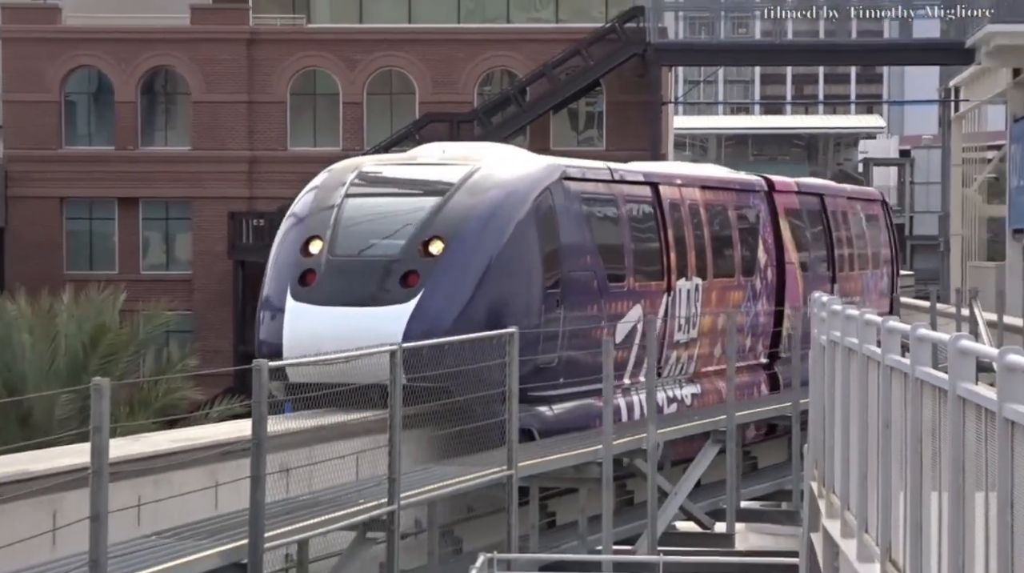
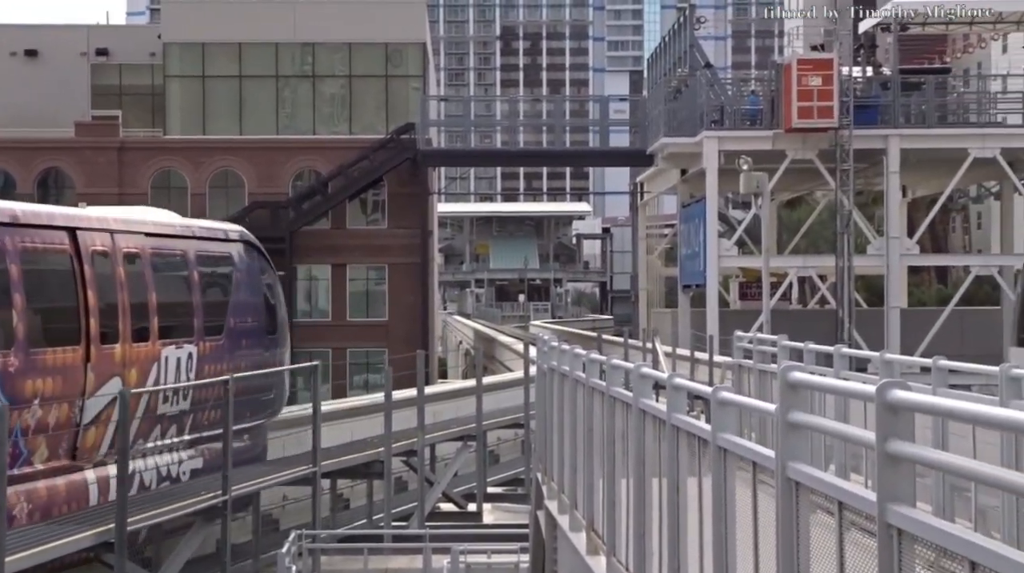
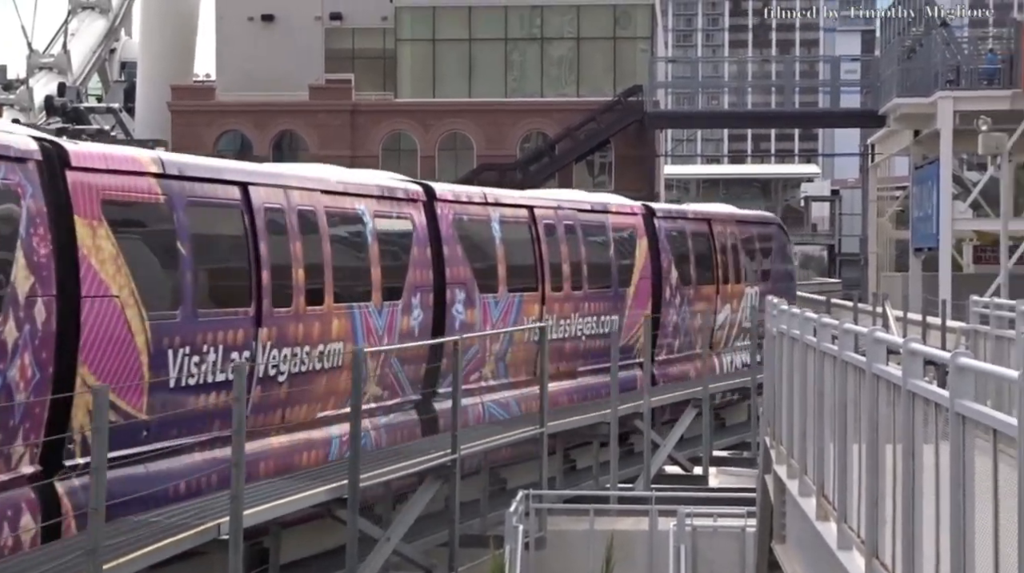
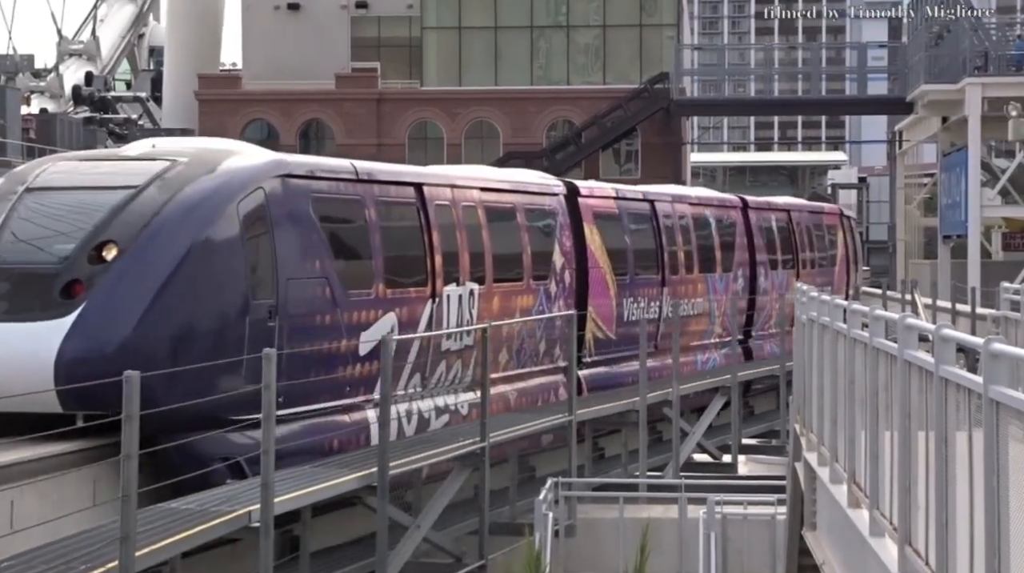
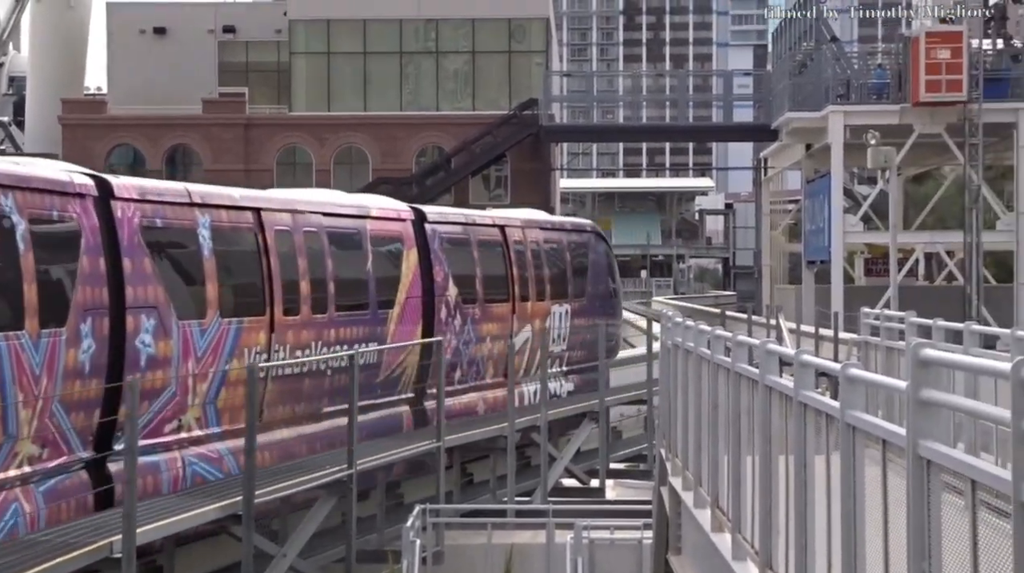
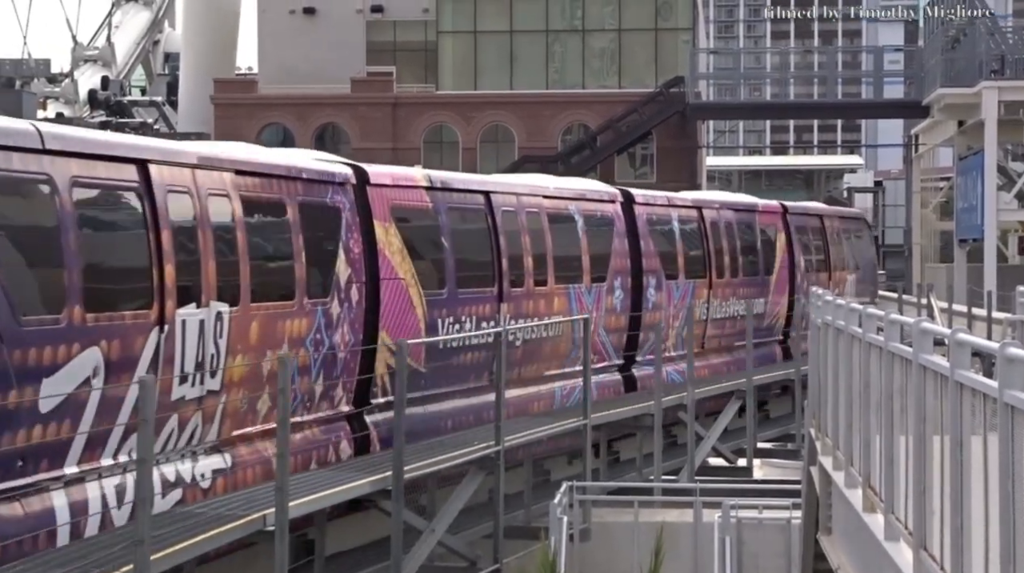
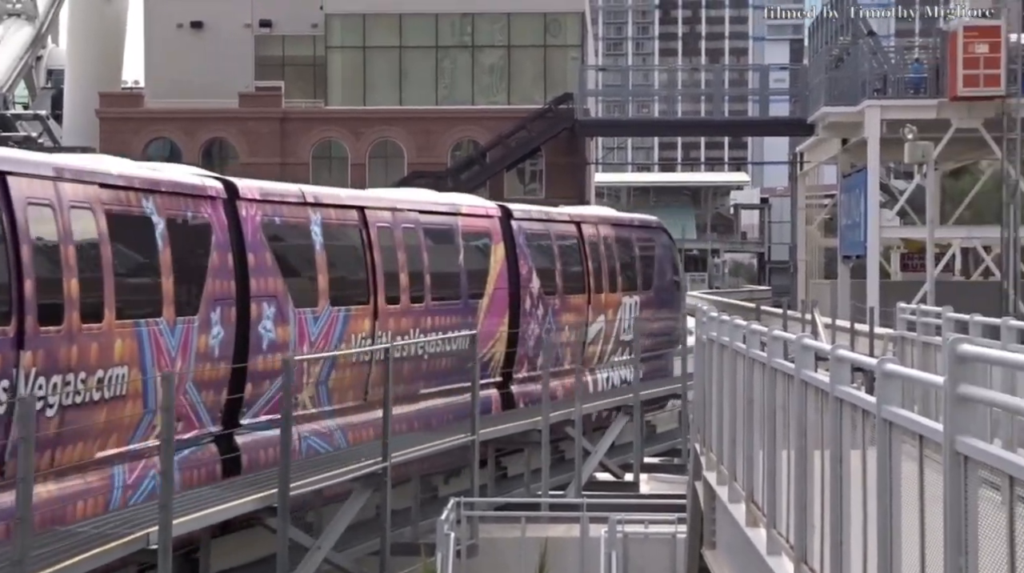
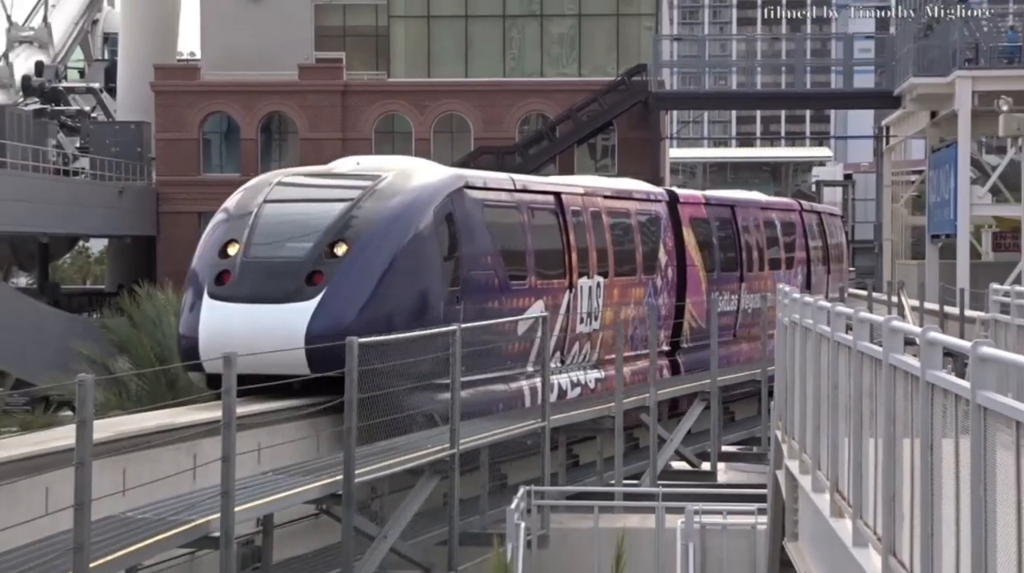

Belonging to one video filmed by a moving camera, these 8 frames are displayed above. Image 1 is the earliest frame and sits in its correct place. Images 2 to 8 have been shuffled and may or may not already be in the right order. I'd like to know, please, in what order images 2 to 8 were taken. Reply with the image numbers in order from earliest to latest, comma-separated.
8, 4, 6, 3, 7, 5, 2
